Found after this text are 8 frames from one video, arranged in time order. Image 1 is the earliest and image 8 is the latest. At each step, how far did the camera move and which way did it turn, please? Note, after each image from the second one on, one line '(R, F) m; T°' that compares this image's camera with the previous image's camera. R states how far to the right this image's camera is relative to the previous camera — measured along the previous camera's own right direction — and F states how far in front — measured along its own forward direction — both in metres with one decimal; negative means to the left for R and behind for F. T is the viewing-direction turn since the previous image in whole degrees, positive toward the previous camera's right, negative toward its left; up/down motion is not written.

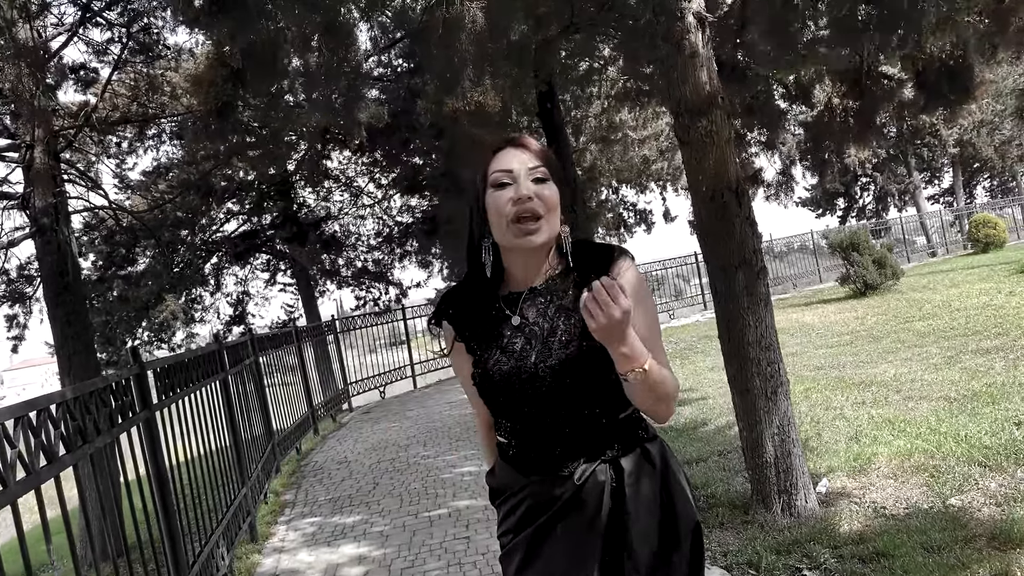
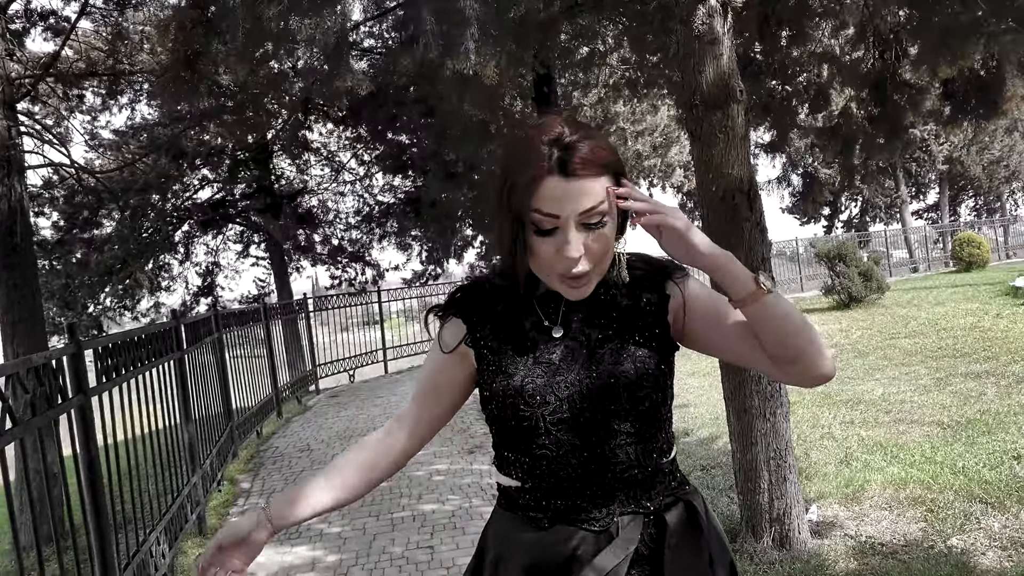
(0.0, +0.3) m; +1°
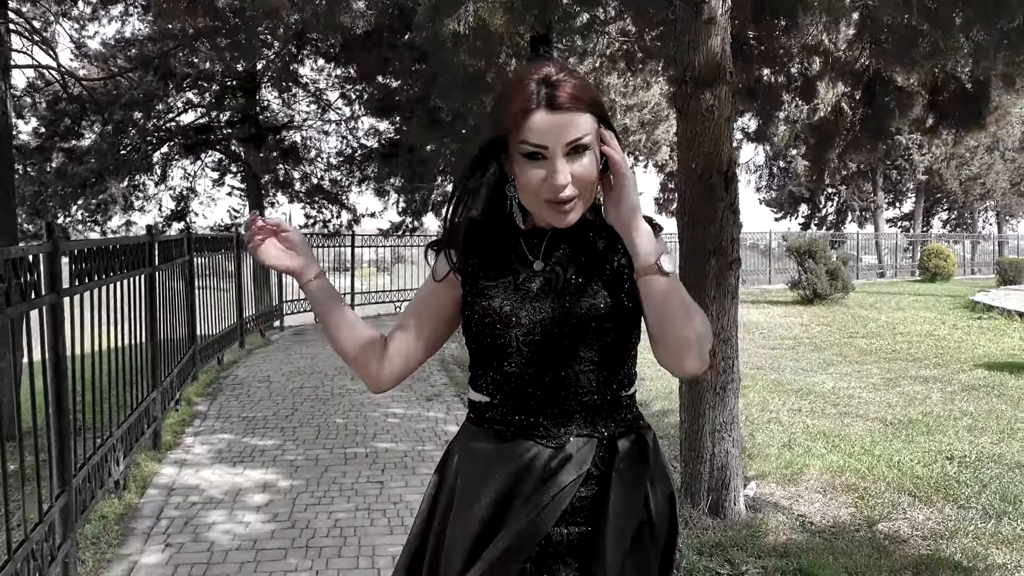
(0.0, -0.1) m; +2°
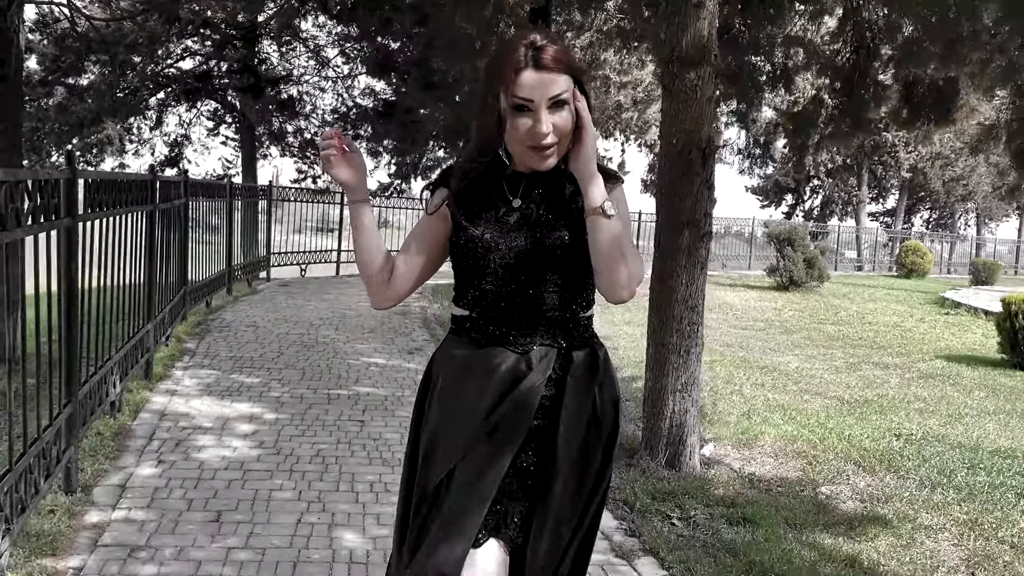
(0.0, -0.3) m; +1°
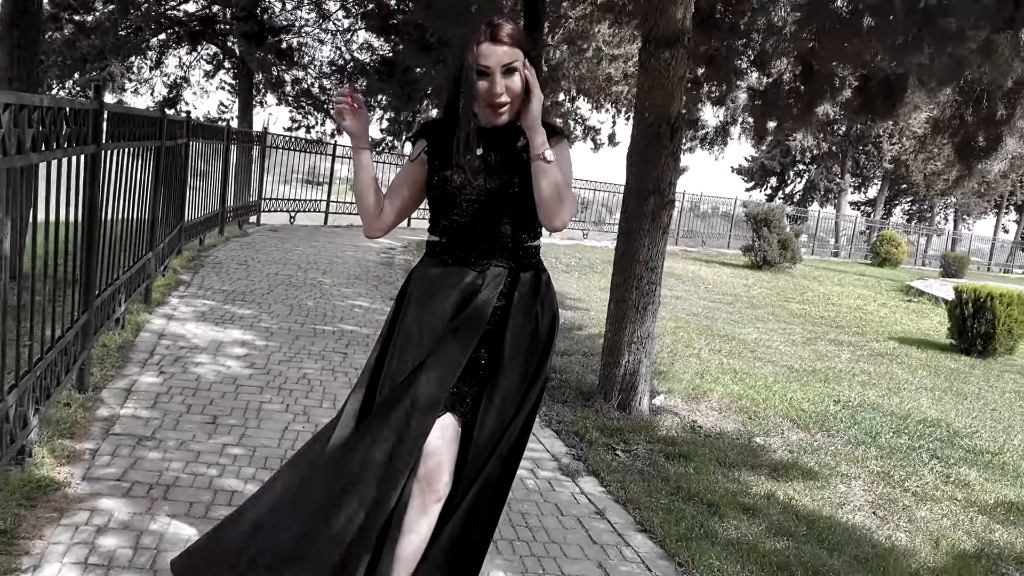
(0.0, -0.4) m; +1°
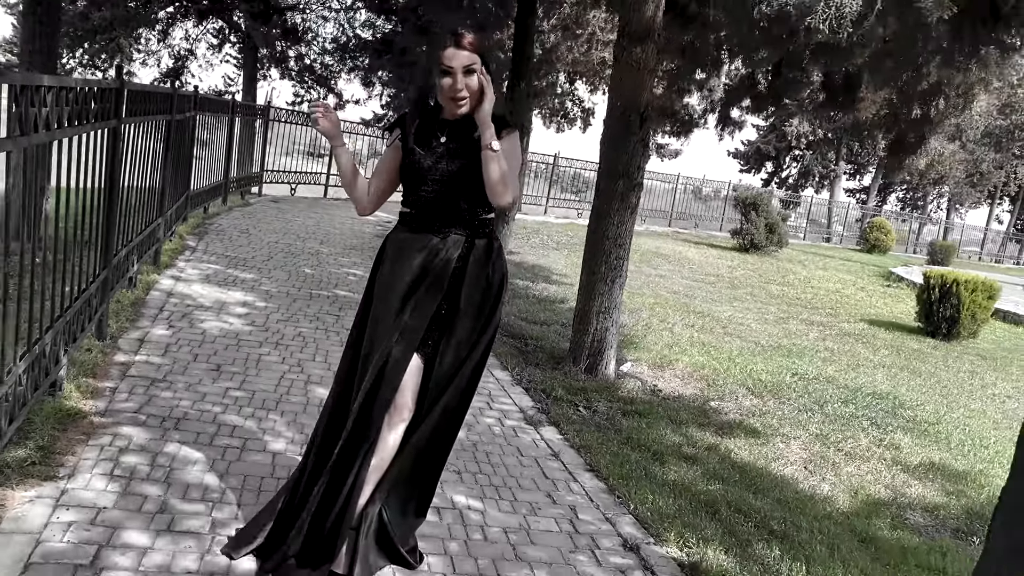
(+0.1, -0.4) m; 0°
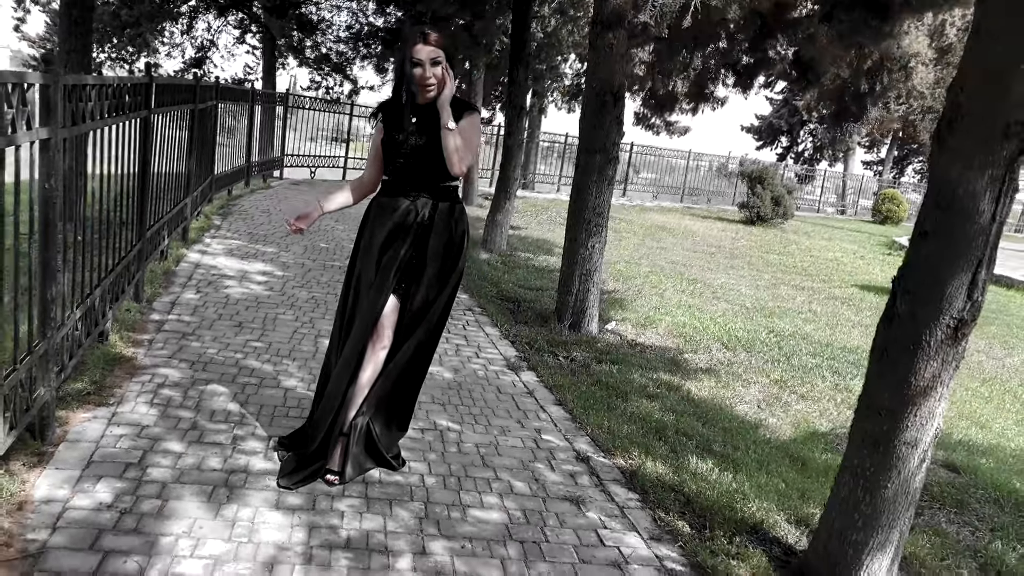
(+0.2, -0.6) m; -2°
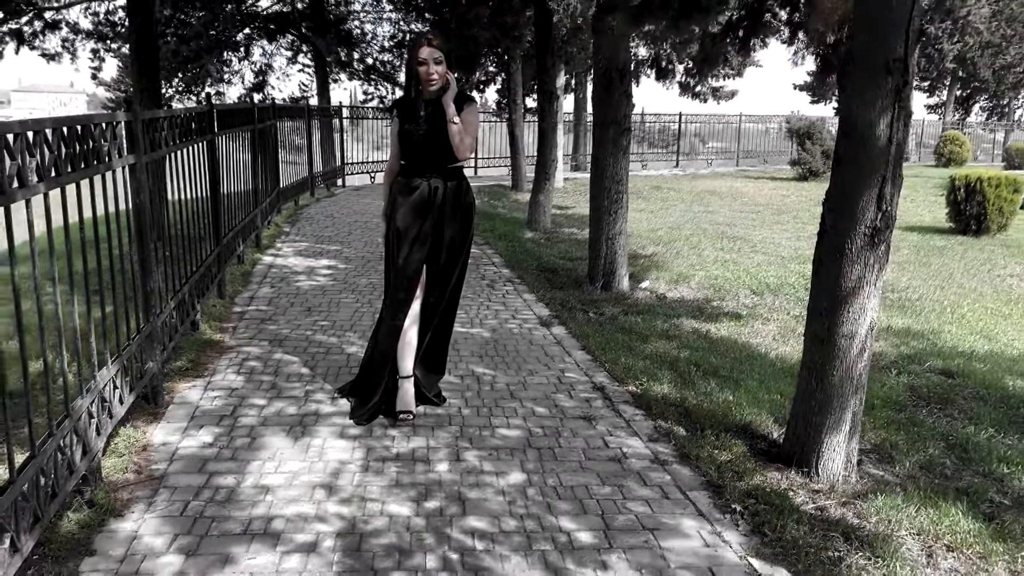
(+0.3, -0.6) m; -5°
